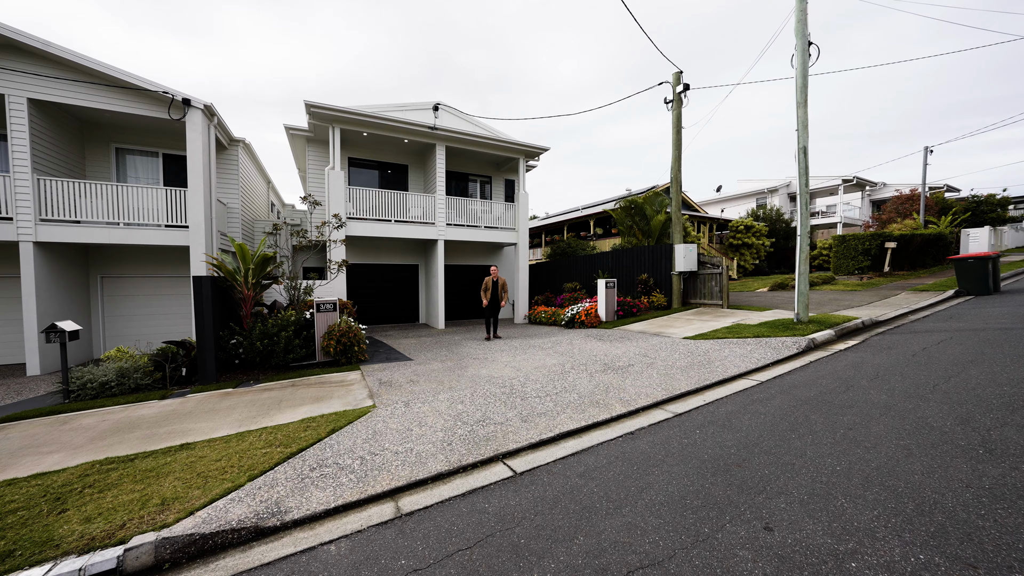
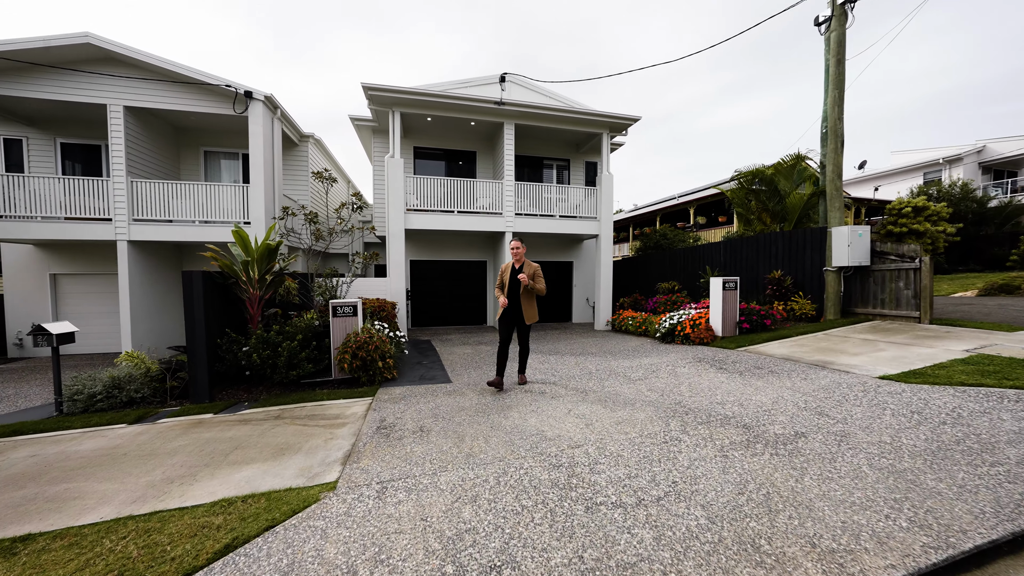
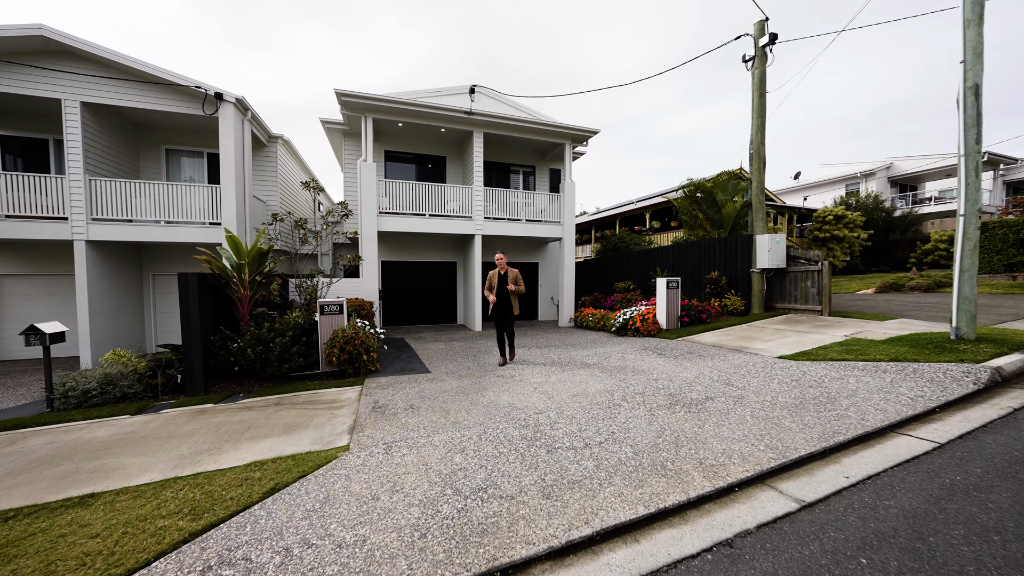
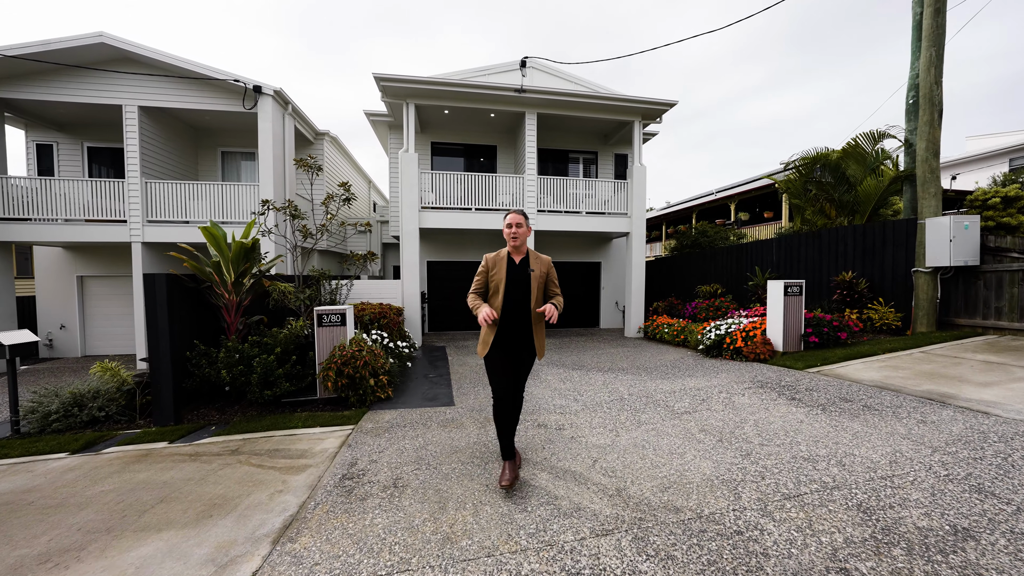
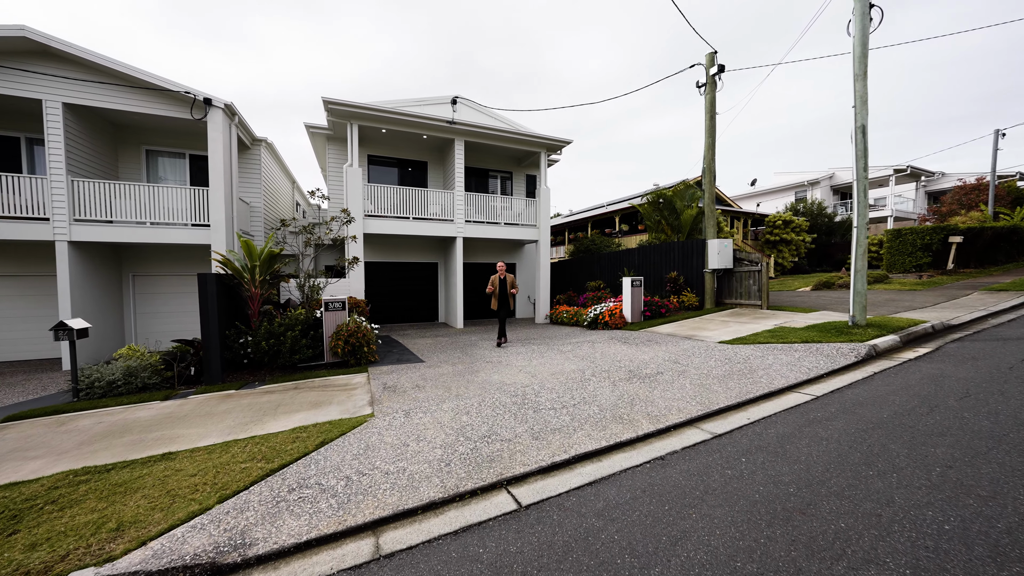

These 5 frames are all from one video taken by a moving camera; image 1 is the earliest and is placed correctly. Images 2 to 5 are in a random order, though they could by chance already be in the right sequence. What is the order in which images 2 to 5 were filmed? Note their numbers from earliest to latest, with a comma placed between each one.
5, 3, 2, 4
